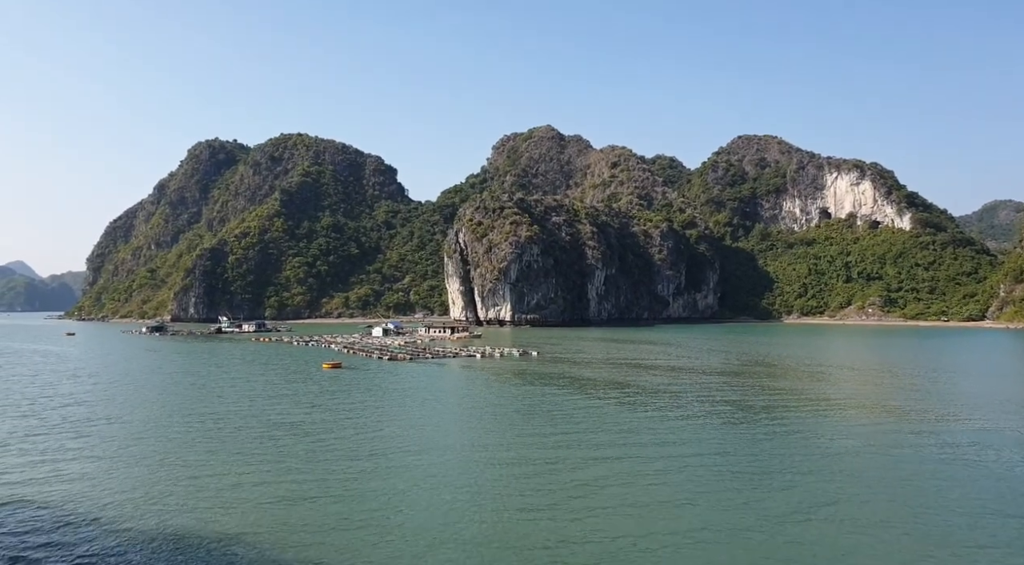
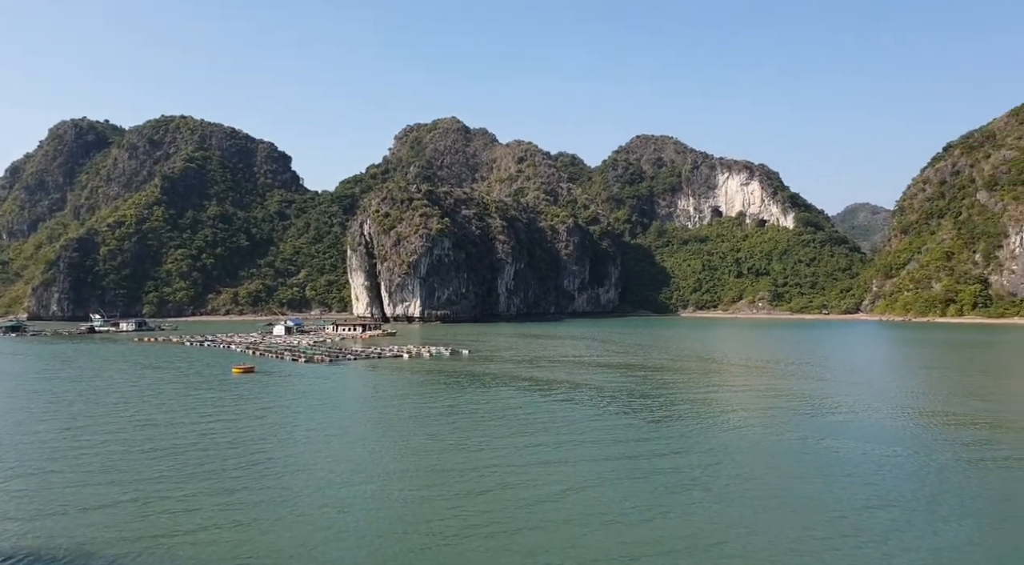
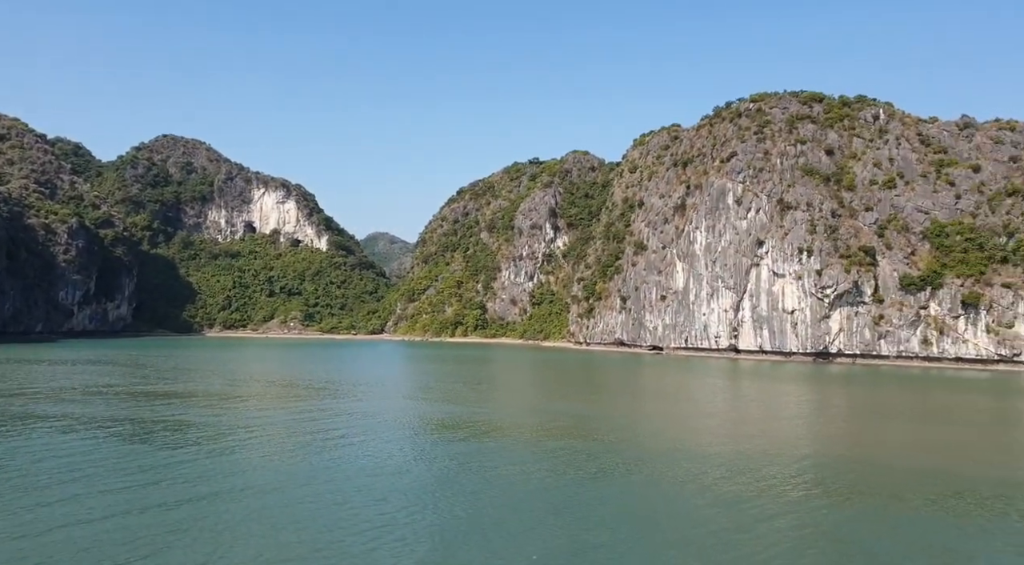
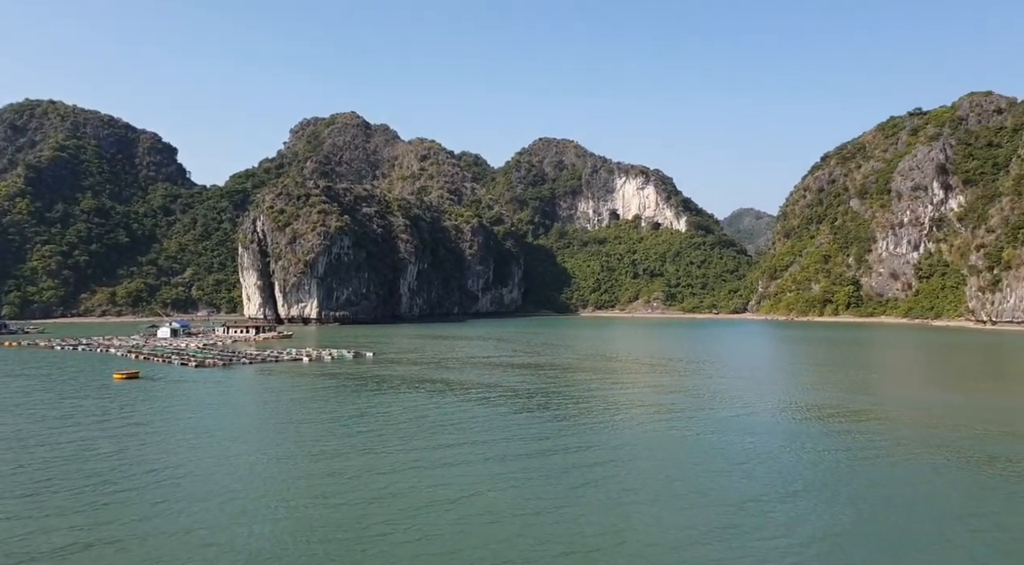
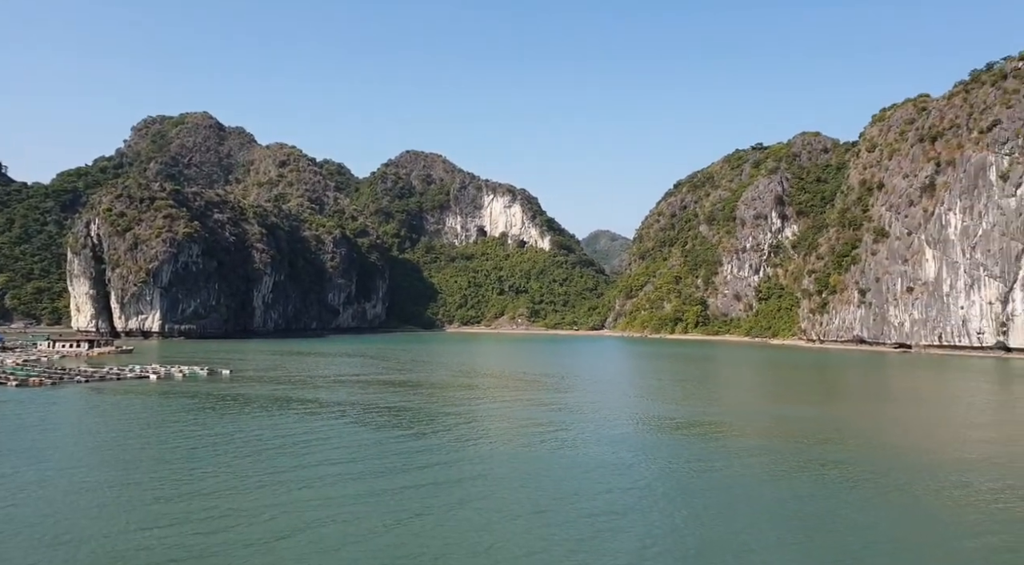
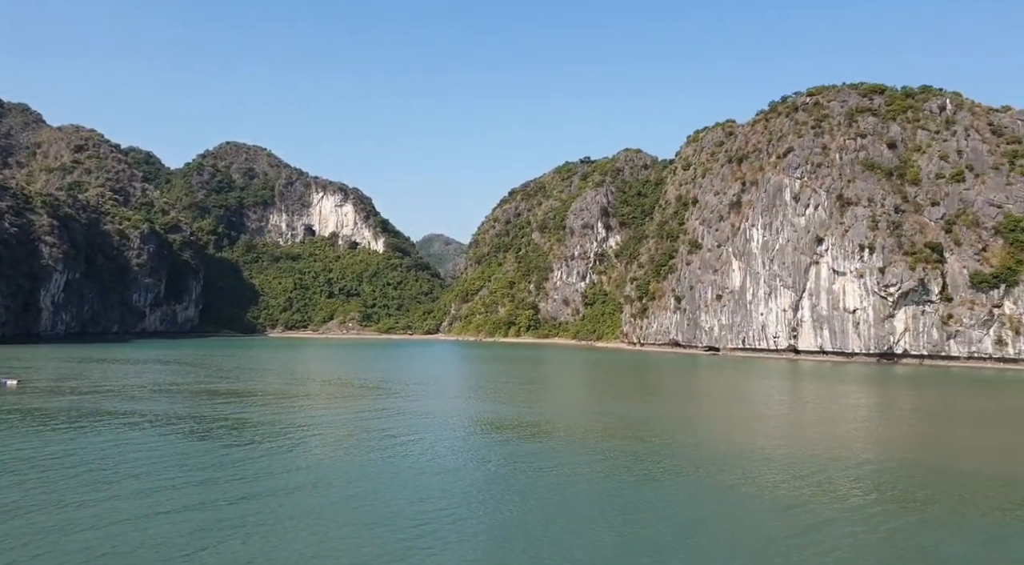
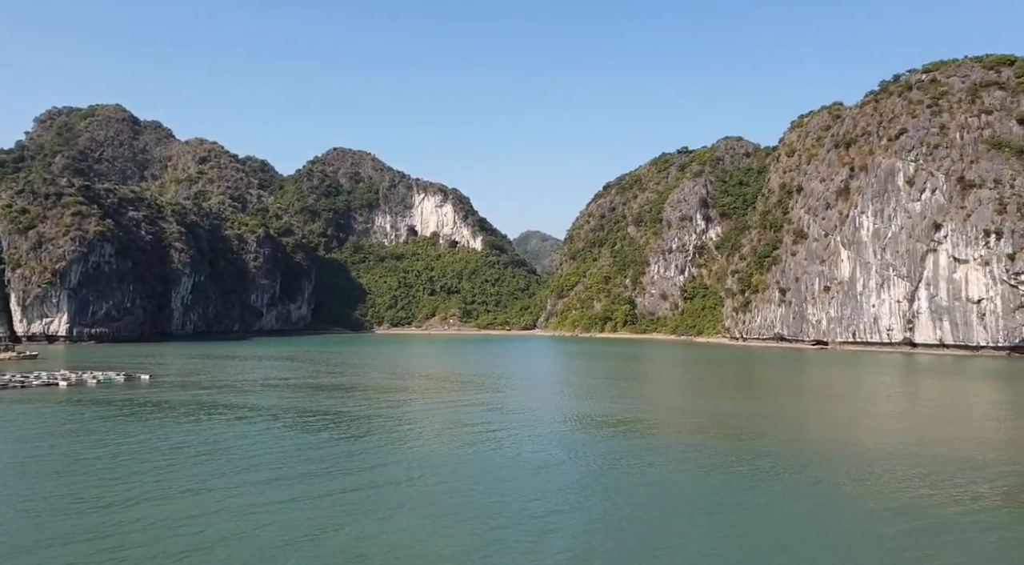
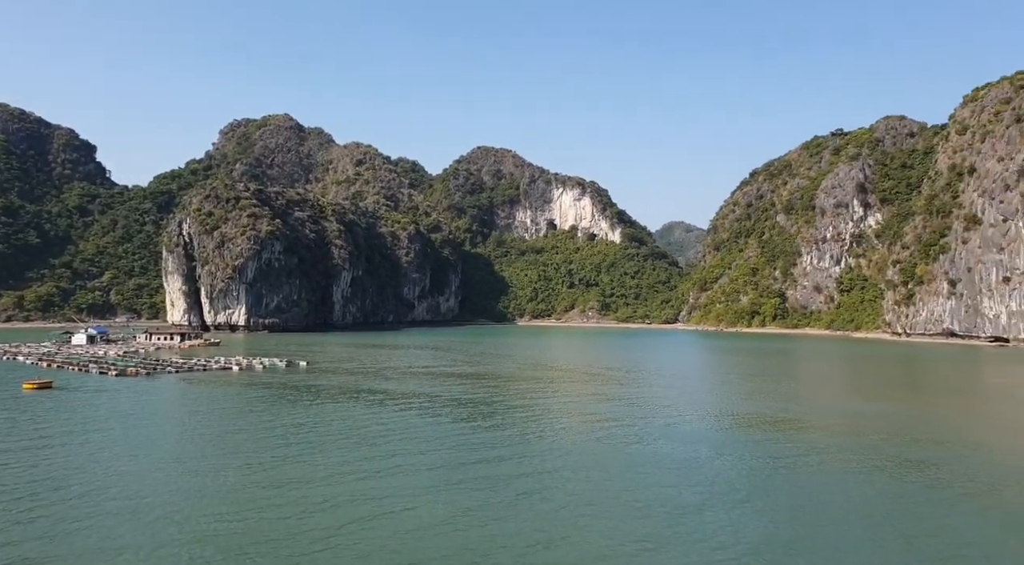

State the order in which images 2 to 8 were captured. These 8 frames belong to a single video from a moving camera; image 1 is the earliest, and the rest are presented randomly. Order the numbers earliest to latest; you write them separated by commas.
2, 4, 8, 5, 7, 6, 3
